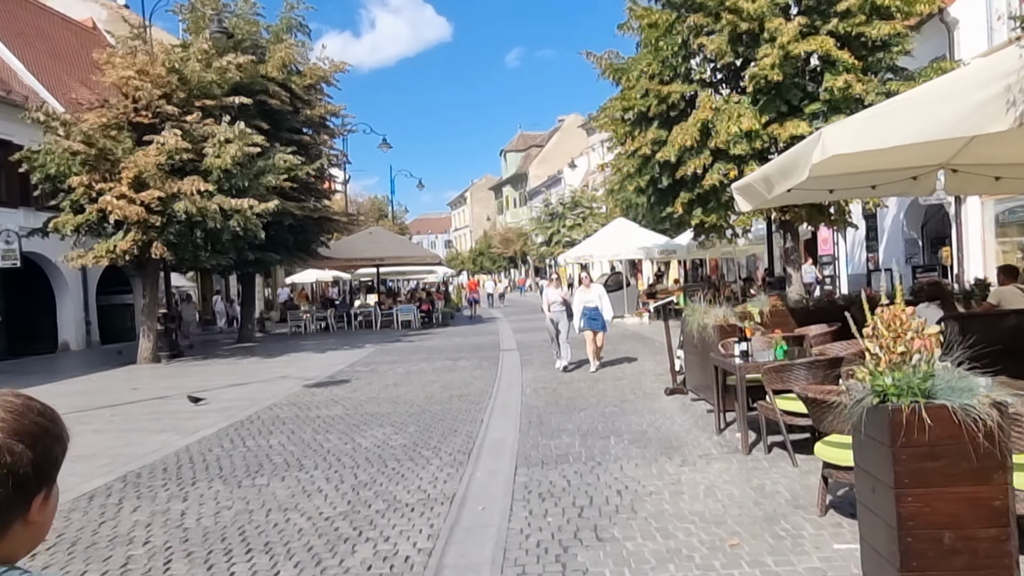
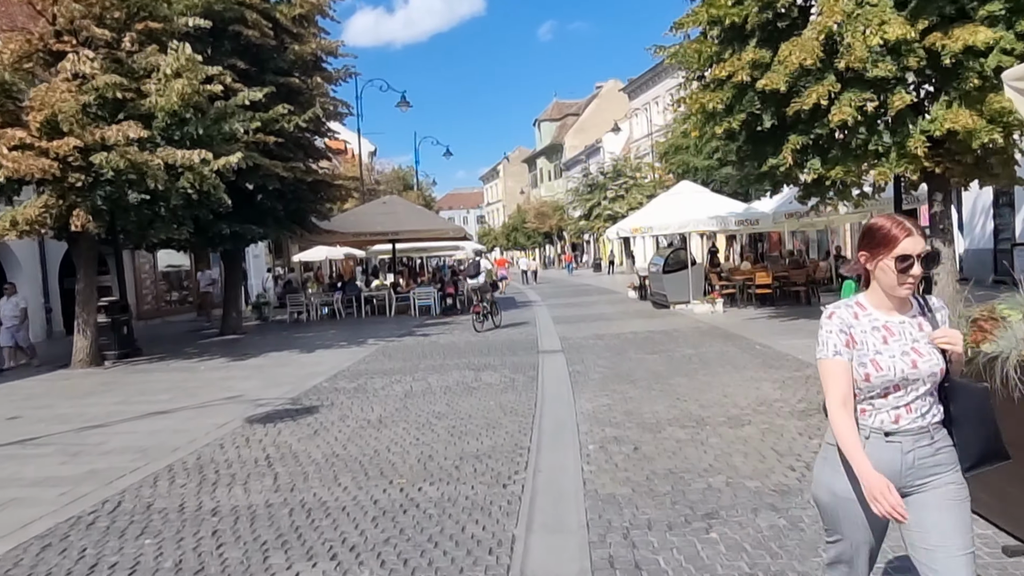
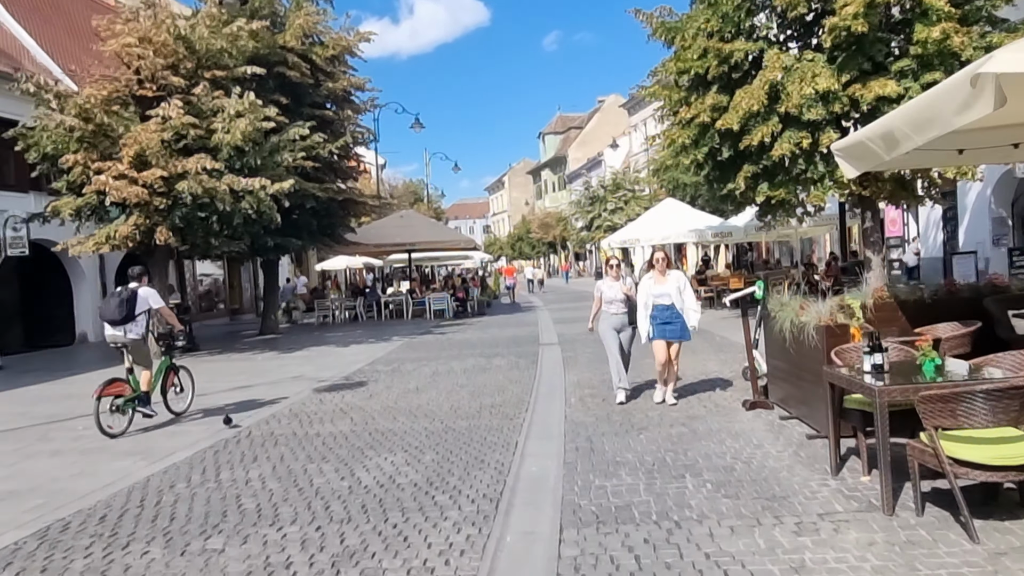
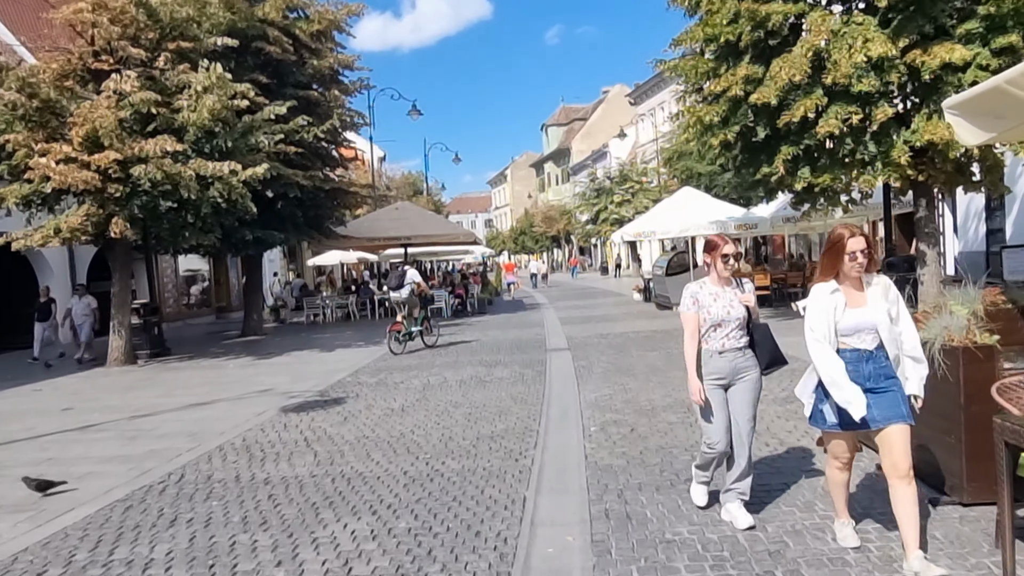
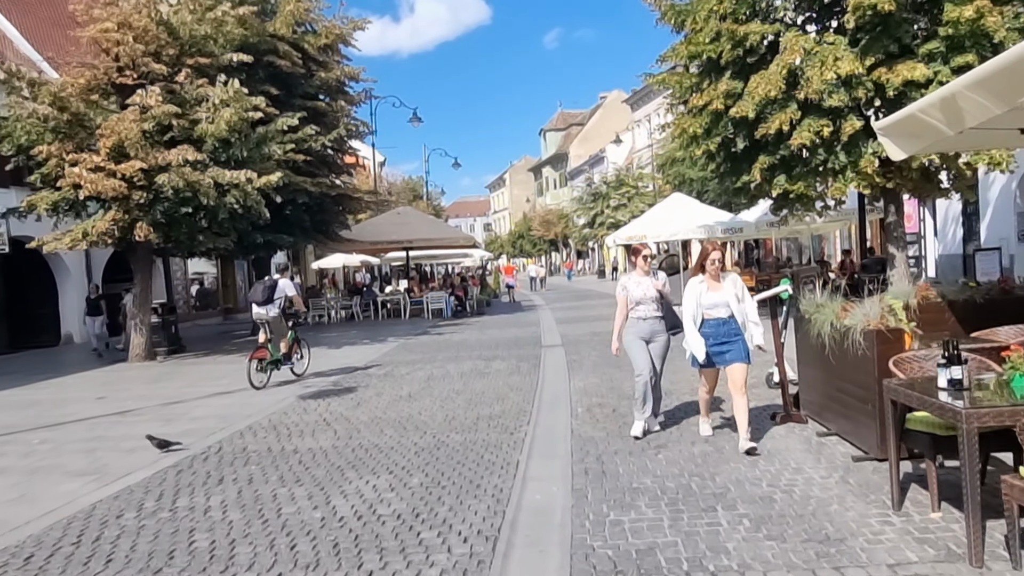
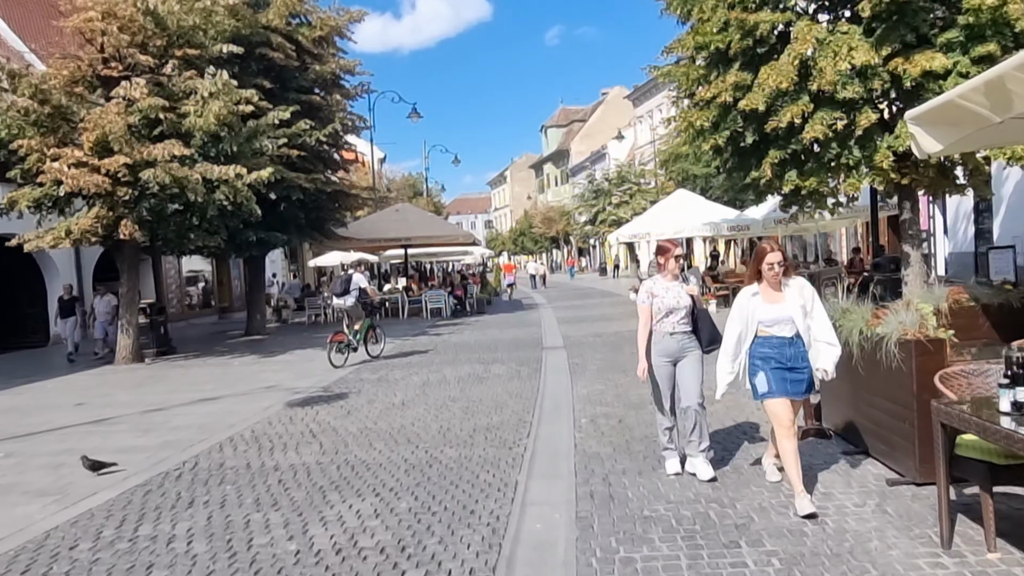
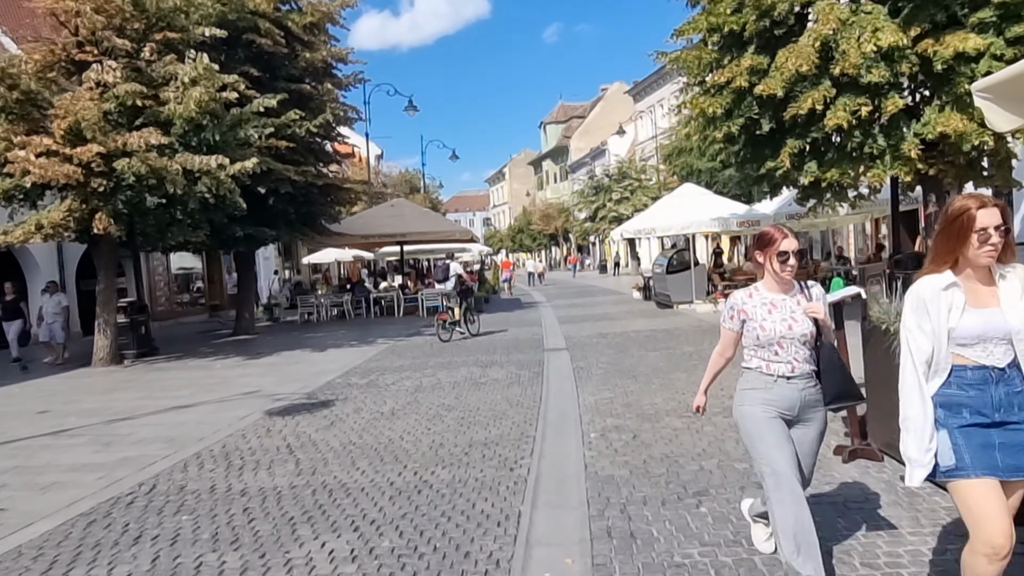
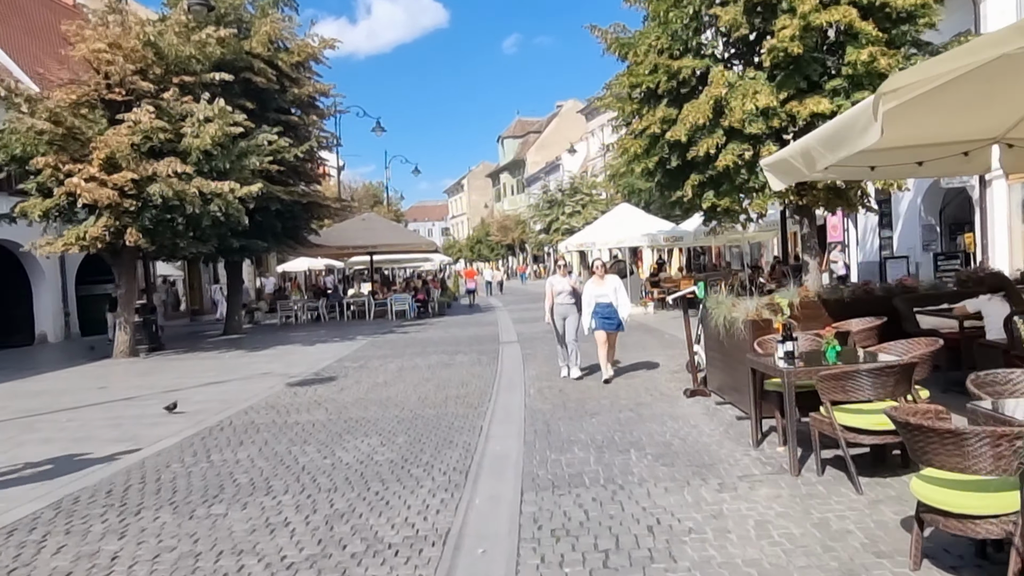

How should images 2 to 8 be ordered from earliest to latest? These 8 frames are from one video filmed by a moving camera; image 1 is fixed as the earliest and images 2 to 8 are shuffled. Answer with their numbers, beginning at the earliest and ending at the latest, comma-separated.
8, 3, 5, 6, 4, 7, 2
